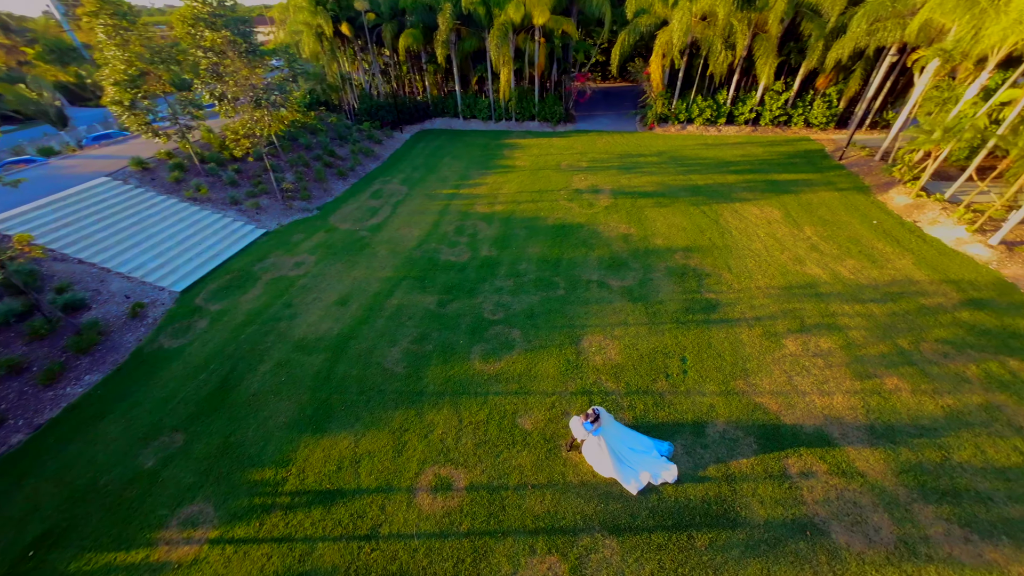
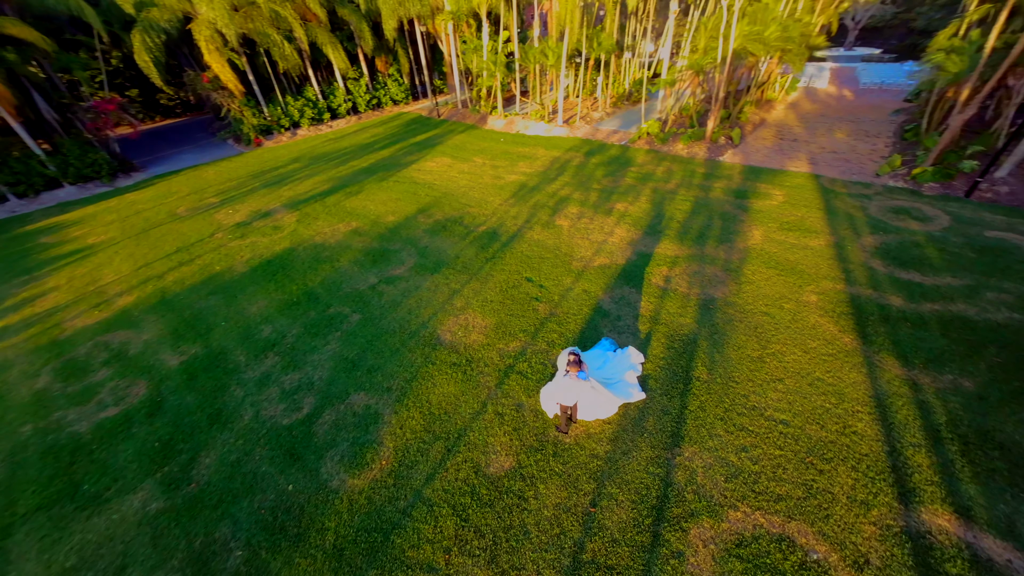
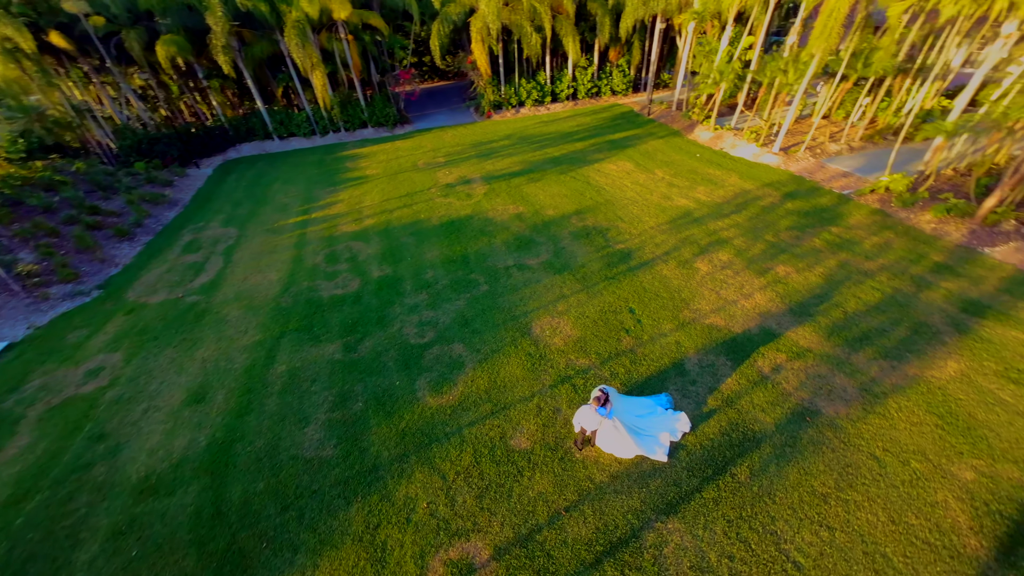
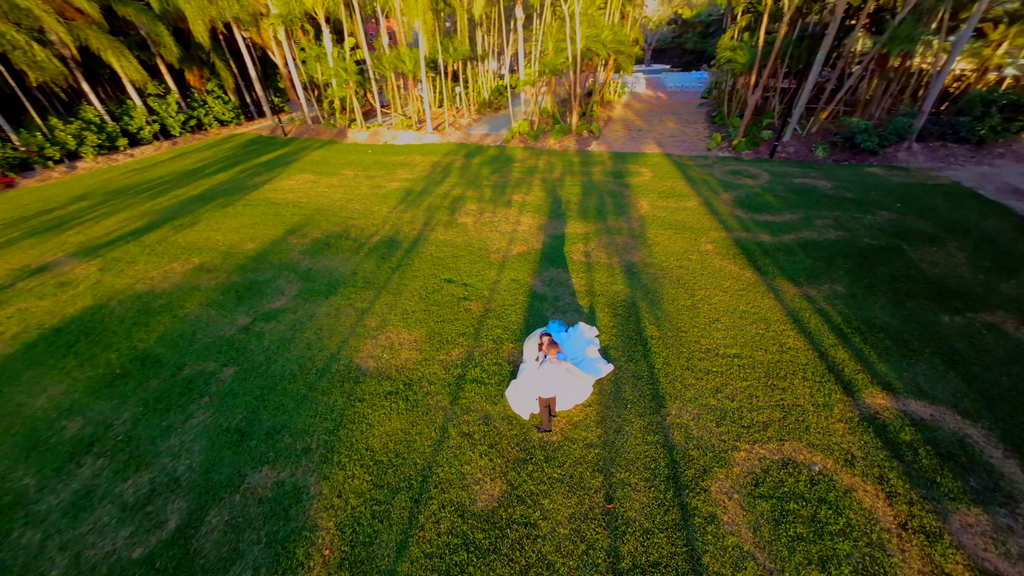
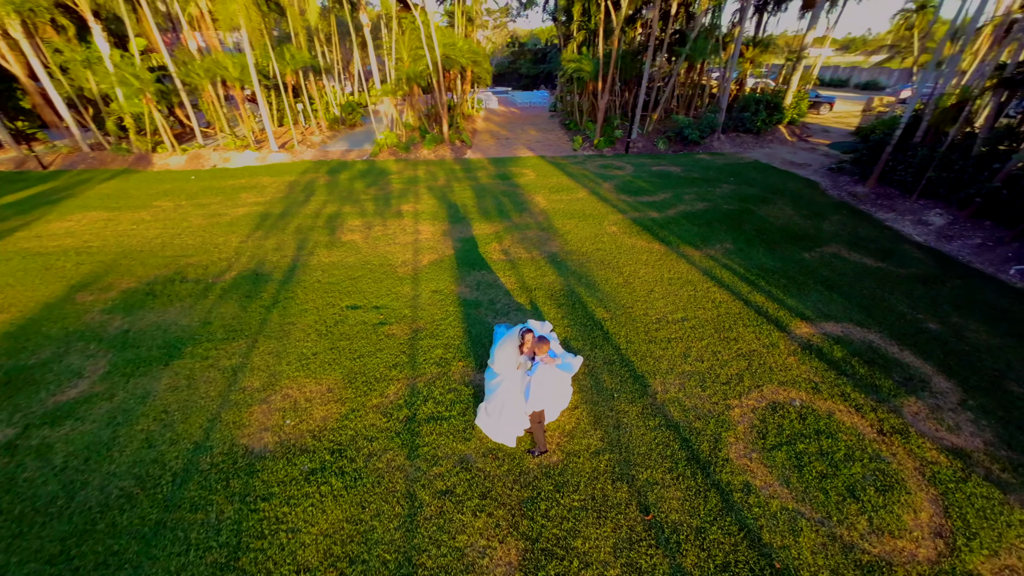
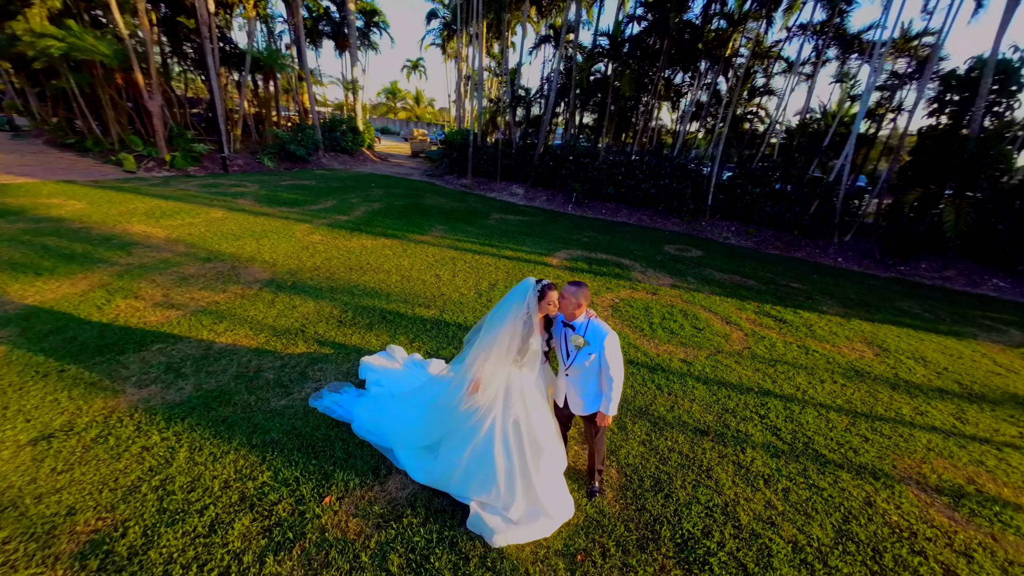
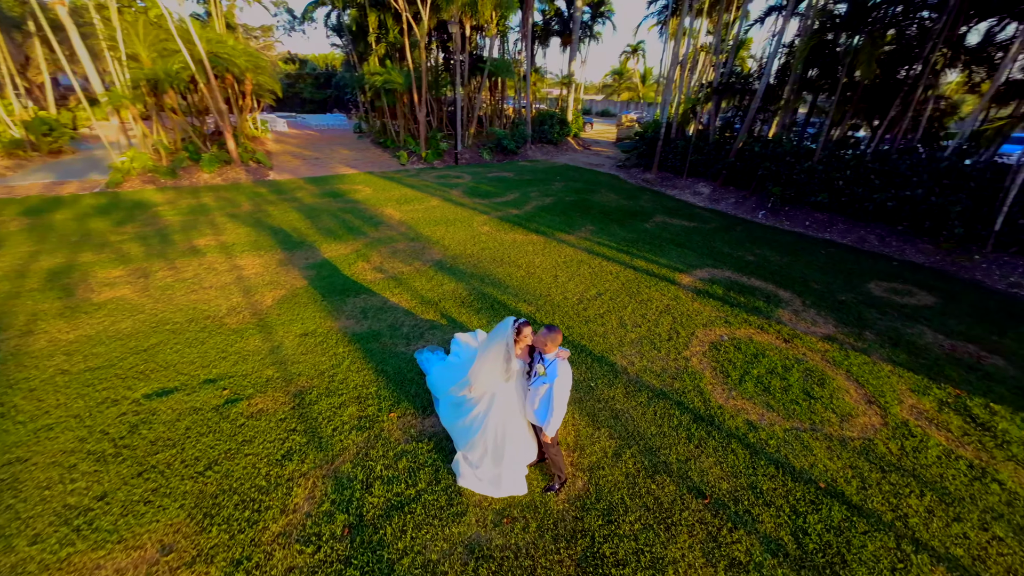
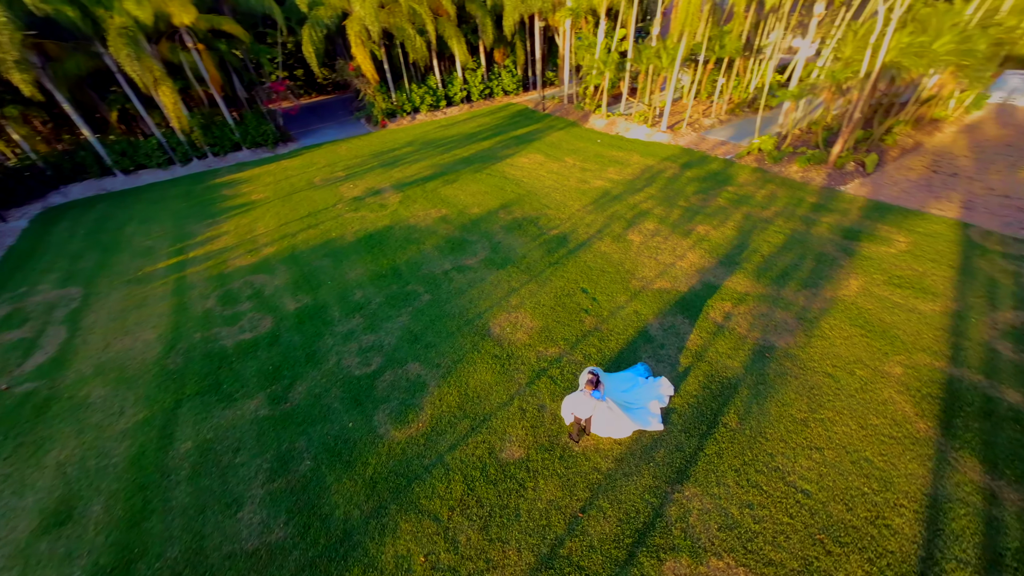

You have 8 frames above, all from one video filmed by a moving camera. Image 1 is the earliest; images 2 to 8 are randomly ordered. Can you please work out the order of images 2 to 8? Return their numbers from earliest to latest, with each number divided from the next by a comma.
3, 8, 2, 4, 5, 7, 6
